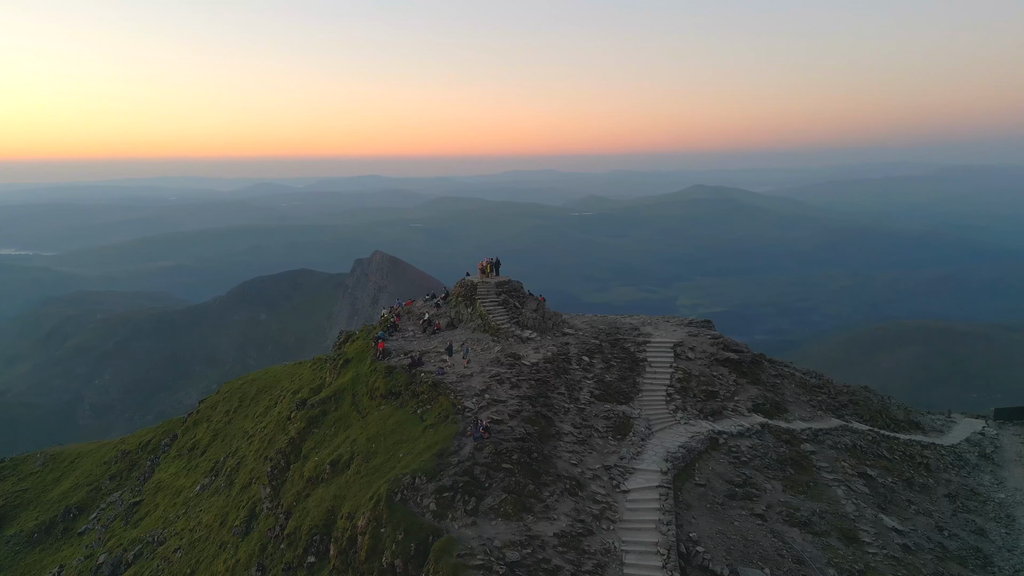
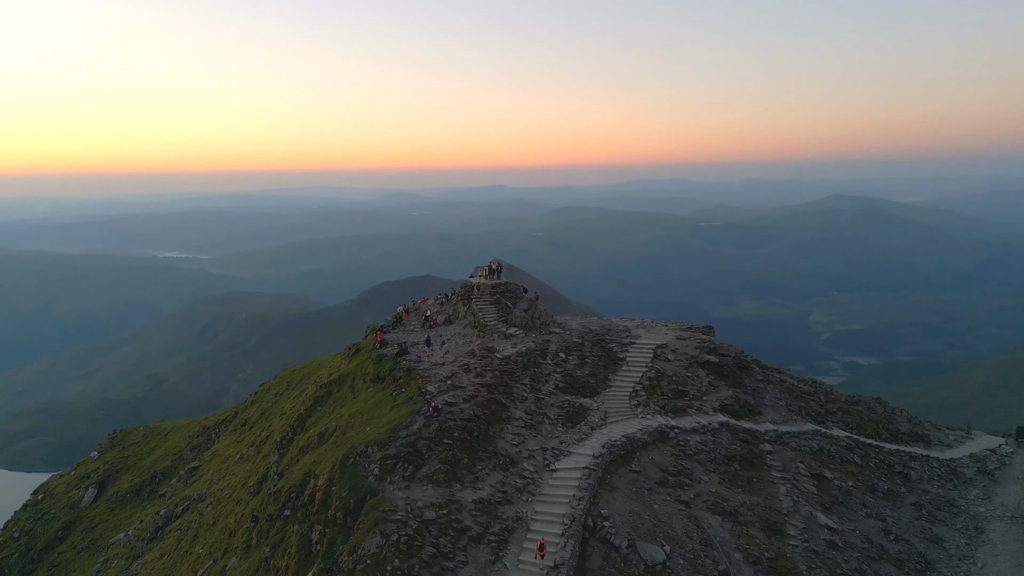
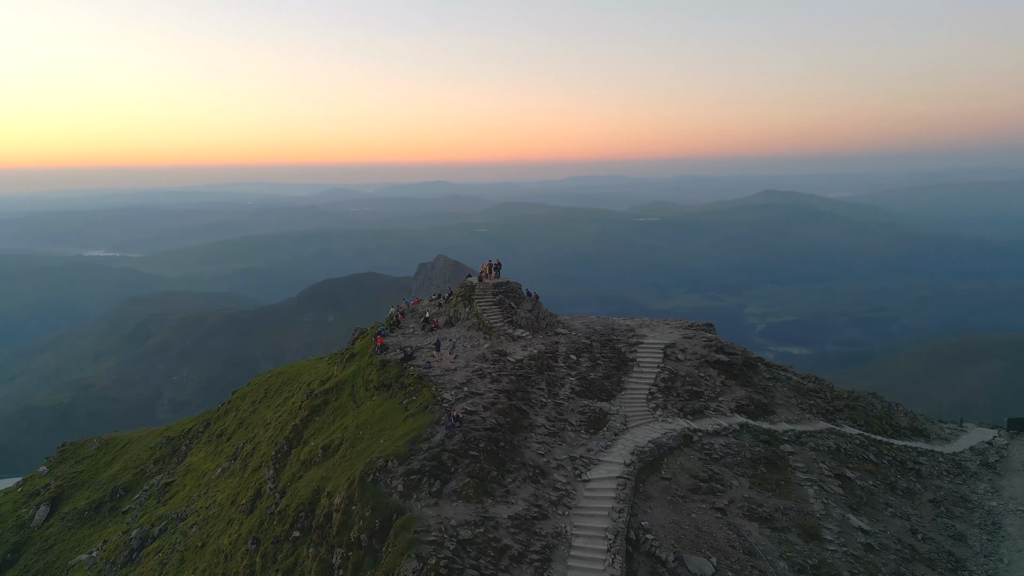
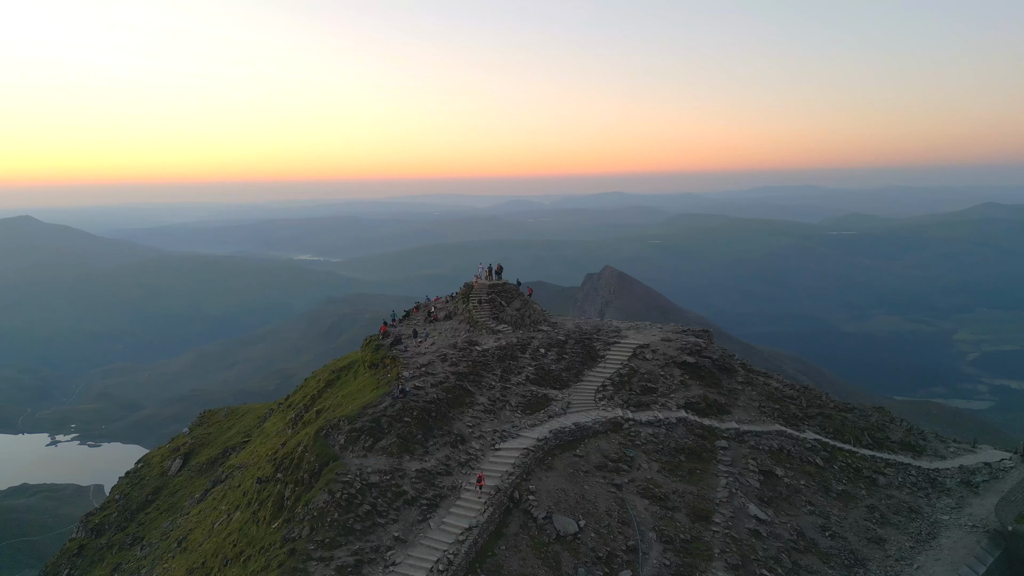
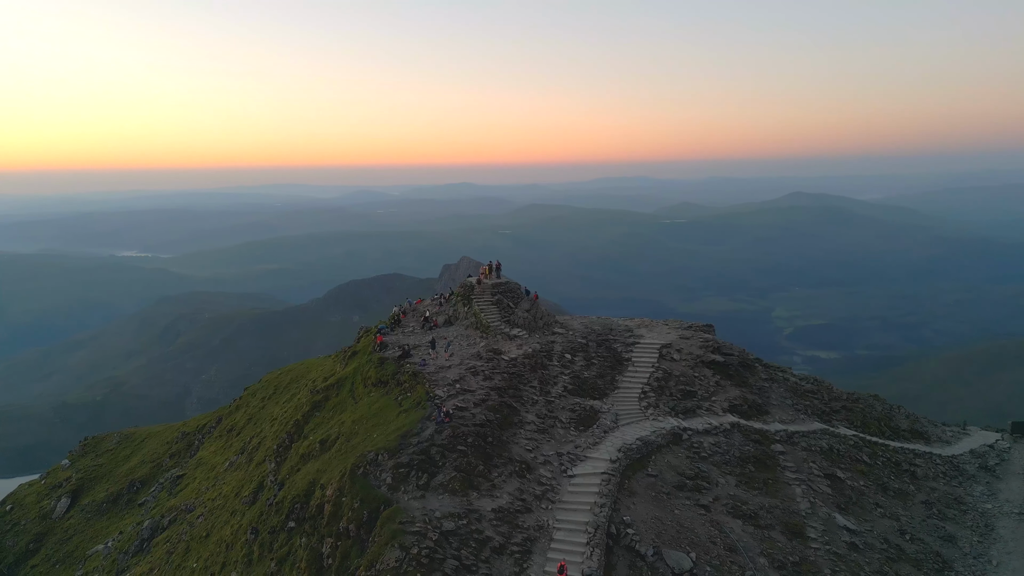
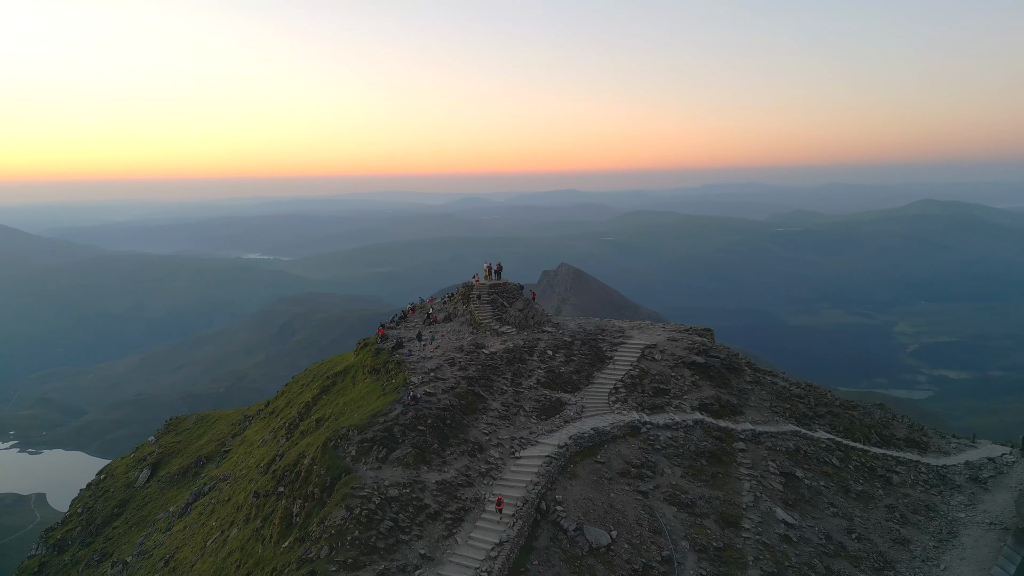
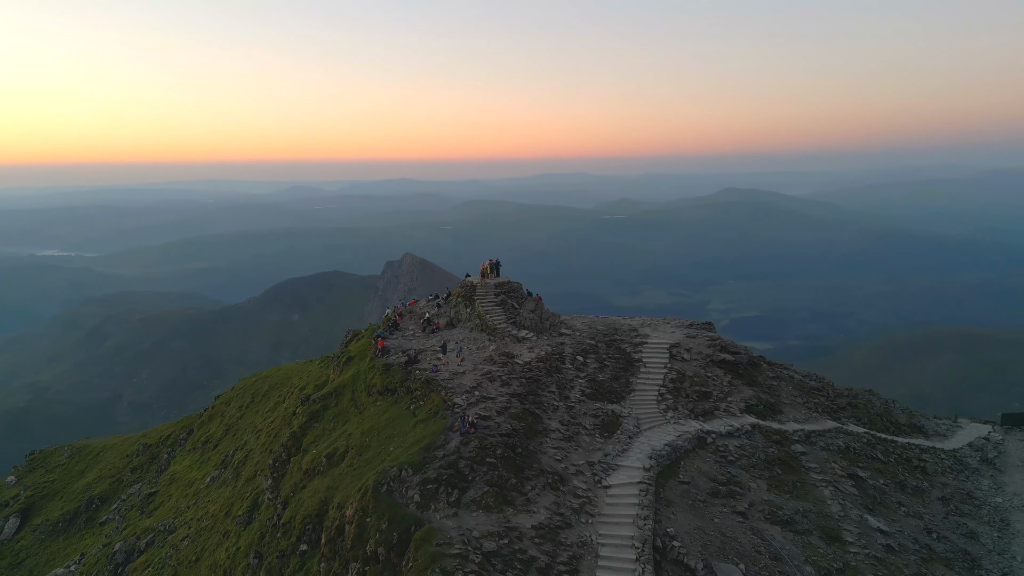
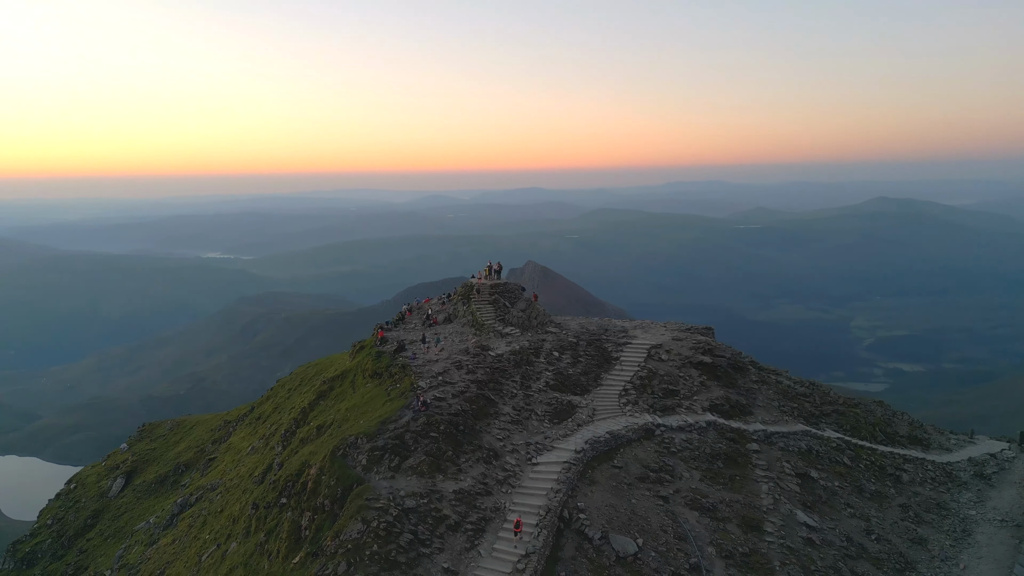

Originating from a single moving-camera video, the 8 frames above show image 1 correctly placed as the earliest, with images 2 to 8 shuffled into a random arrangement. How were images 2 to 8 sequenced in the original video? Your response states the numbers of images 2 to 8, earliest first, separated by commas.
7, 3, 5, 2, 8, 6, 4
